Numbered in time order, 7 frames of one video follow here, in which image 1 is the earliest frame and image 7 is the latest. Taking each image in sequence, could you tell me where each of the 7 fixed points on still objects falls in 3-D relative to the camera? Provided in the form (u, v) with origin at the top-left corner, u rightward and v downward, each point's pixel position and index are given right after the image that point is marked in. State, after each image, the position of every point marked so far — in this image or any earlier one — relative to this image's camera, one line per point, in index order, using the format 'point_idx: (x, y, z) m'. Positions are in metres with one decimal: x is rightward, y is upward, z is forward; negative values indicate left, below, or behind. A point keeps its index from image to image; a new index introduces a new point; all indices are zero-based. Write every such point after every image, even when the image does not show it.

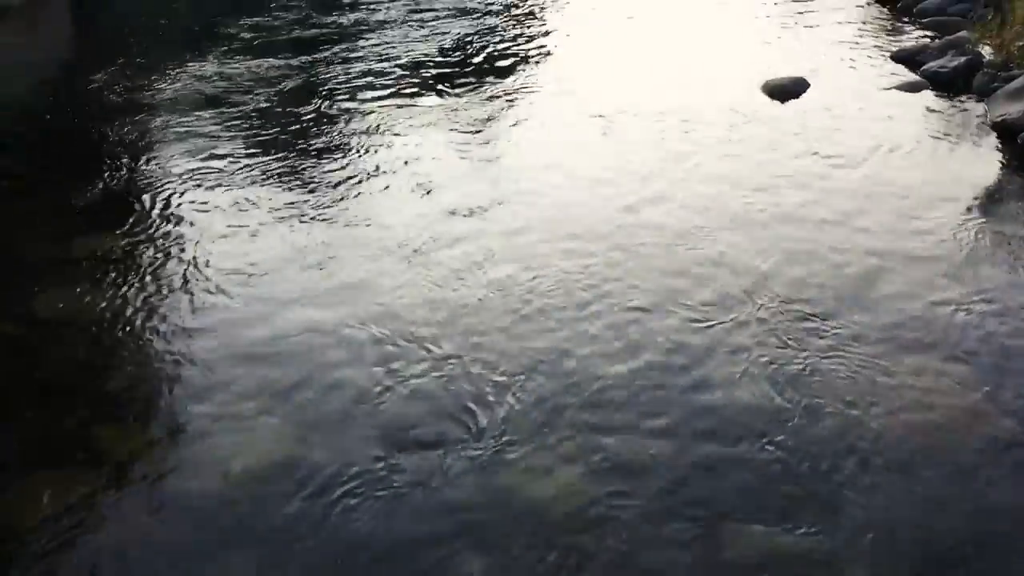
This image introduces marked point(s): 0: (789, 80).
0: (+2.6, +2.0, +7.9) m
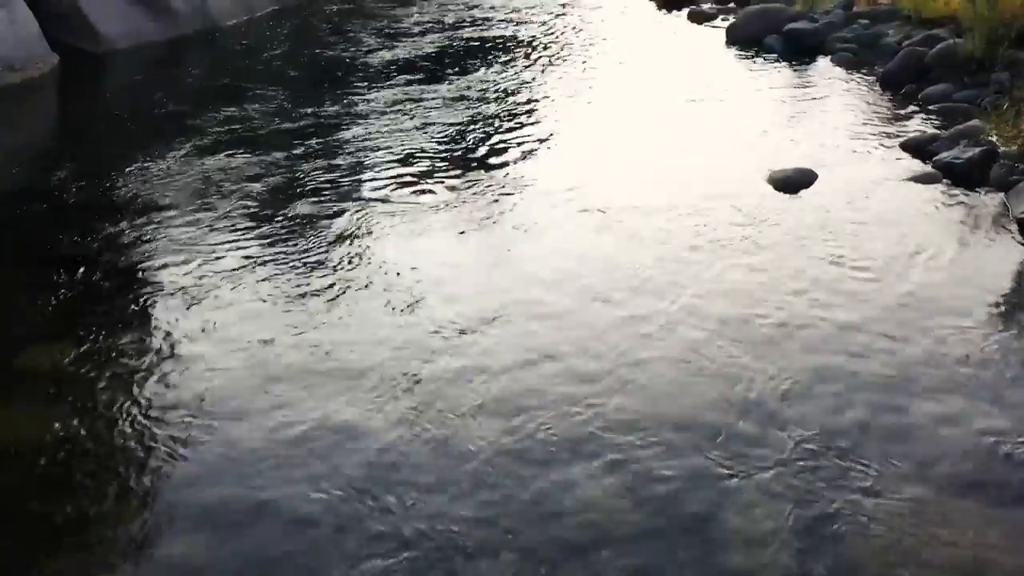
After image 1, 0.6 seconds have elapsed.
0: (+2.6, +1.1, +7.6) m
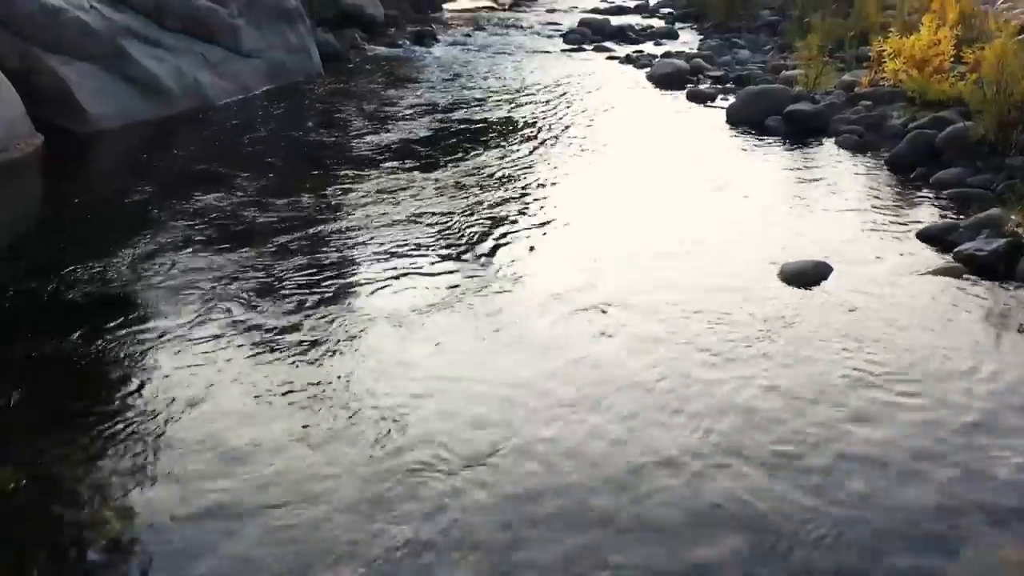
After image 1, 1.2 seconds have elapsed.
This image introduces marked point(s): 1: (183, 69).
0: (+2.5, +0.2, +7.1) m
1: (-5.7, +3.8, +14.5) m
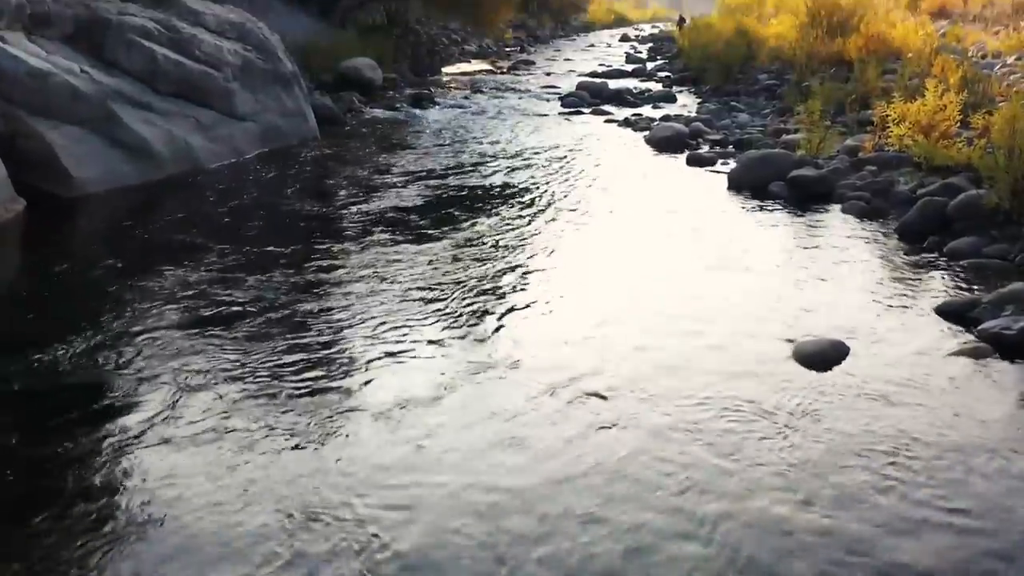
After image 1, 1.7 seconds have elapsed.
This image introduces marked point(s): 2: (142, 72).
0: (+2.5, -0.4, +6.6) m
1: (-5.8, +2.7, +14.3) m
2: (-6.3, +3.7, +14.3) m
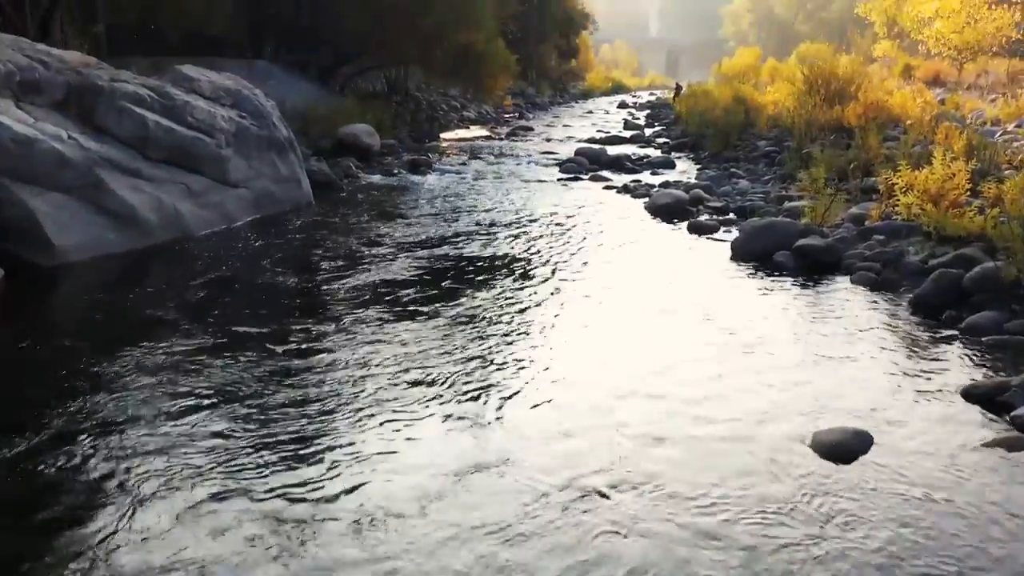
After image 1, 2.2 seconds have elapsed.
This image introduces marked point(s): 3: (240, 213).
0: (+2.4, -1.0, +6.1) m
1: (-5.8, +1.5, +13.9) m
2: (-6.4, +2.5, +14.1) m
3: (-5.1, +1.4, +15.6) m
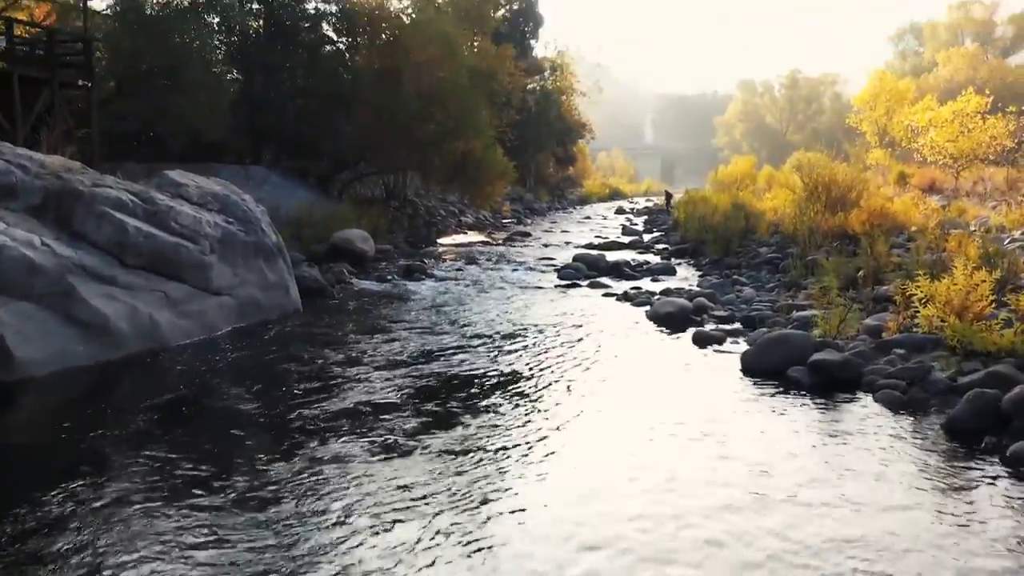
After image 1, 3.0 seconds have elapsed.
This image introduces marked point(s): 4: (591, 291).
0: (+2.3, -1.9, +5.1) m
1: (-5.9, -0.3, +13.2) m
2: (-6.5, +0.7, +13.5) m
3: (-5.1, -0.6, +14.8) m
4: (+1.9, -0.1, +19.6) m
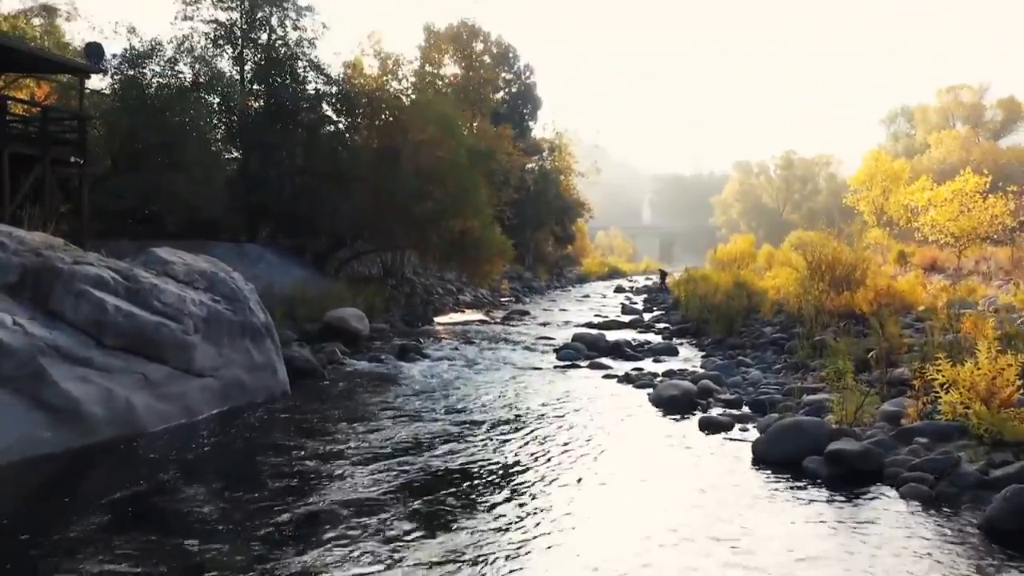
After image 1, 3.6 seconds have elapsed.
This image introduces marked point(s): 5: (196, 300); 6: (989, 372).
0: (+2.3, -2.4, +4.3) m
1: (-6.0, -1.6, +12.5) m
2: (-6.5, -0.5, +12.9) m
3: (-5.2, -2.0, +14.1) m
4: (+1.8, -1.9, +18.9) m
5: (-5.6, -0.2, +14.8) m
6: (+5.8, -1.0, +10.3) m
